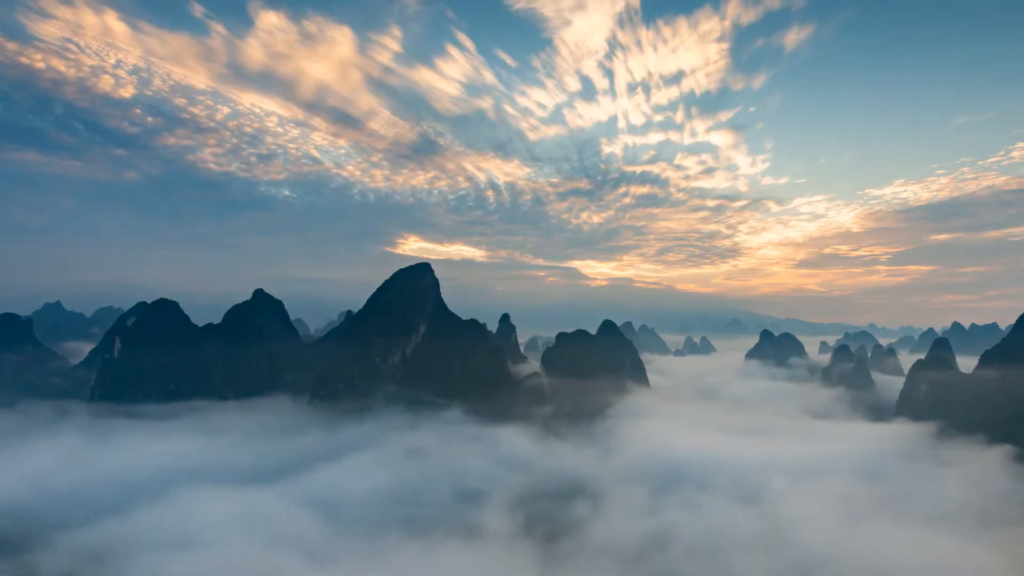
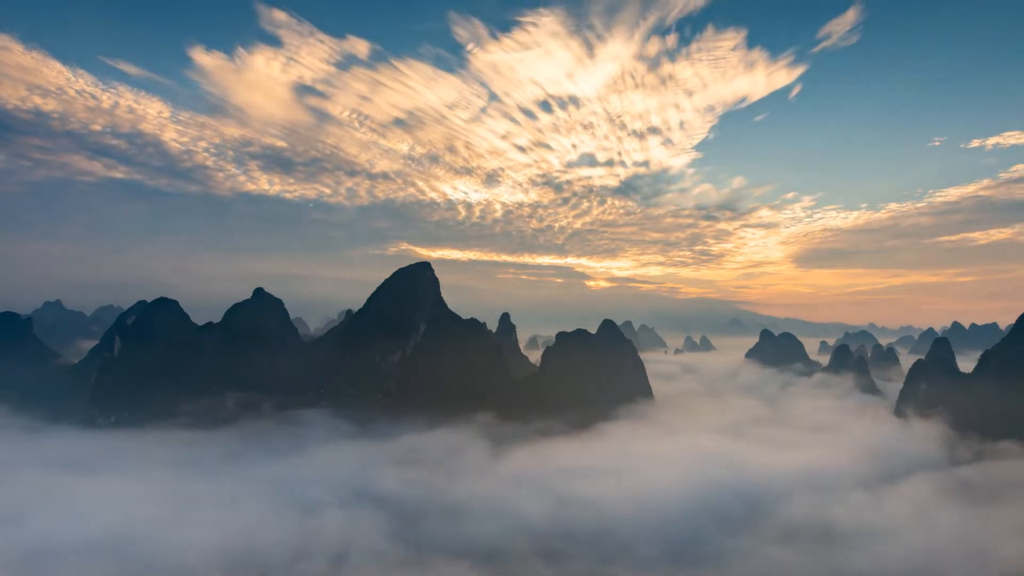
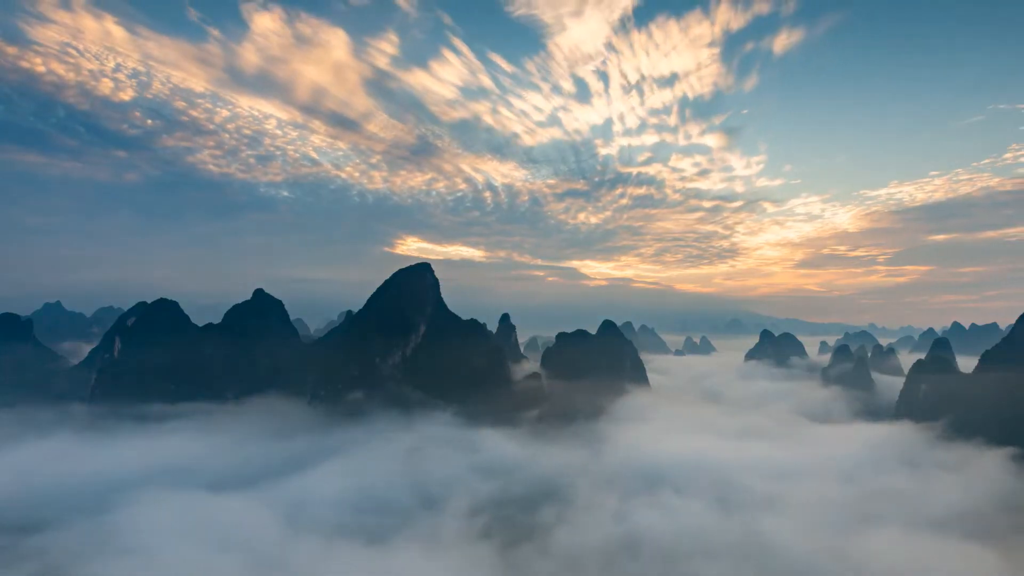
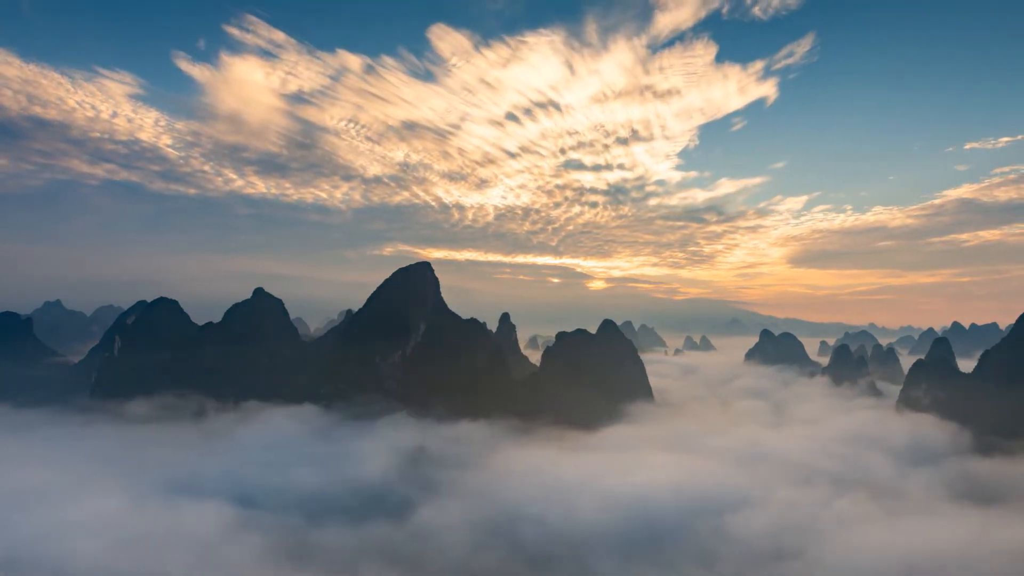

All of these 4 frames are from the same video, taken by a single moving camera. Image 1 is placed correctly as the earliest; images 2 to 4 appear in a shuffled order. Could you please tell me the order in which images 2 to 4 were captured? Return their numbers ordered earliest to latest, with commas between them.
3, 2, 4
